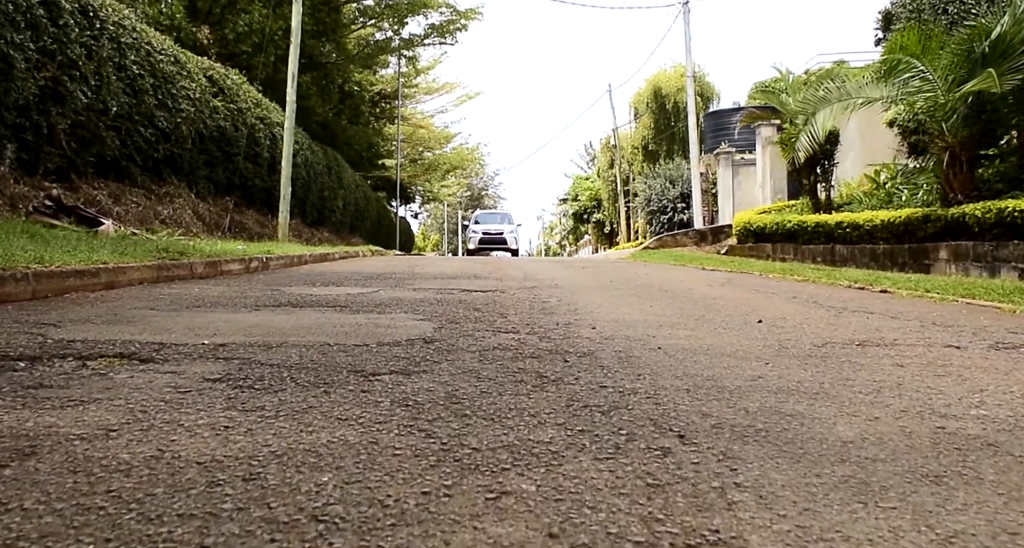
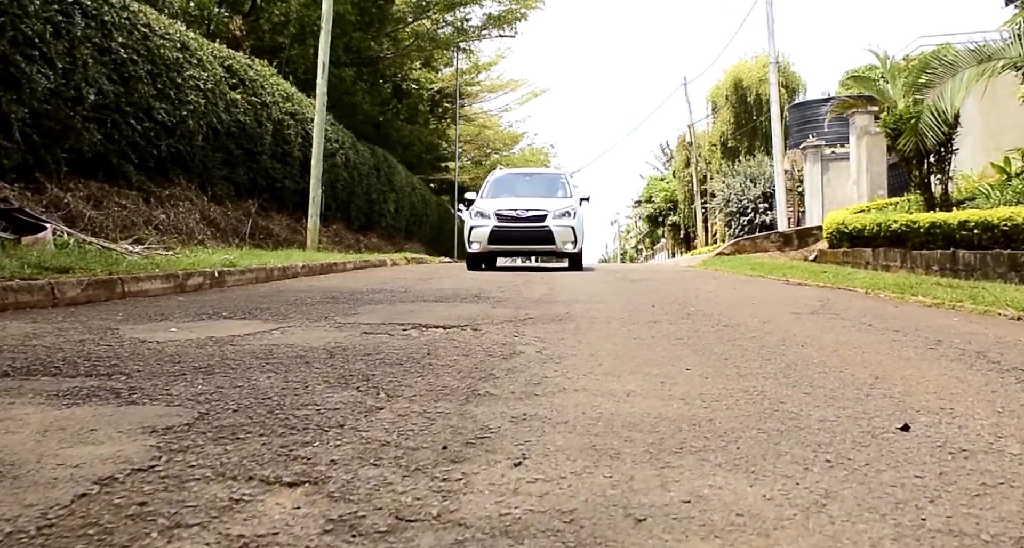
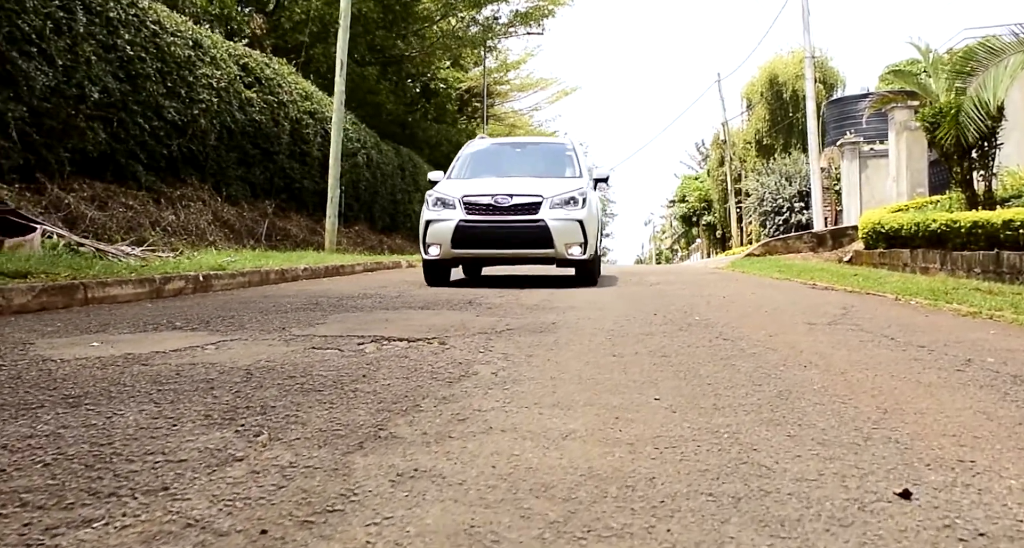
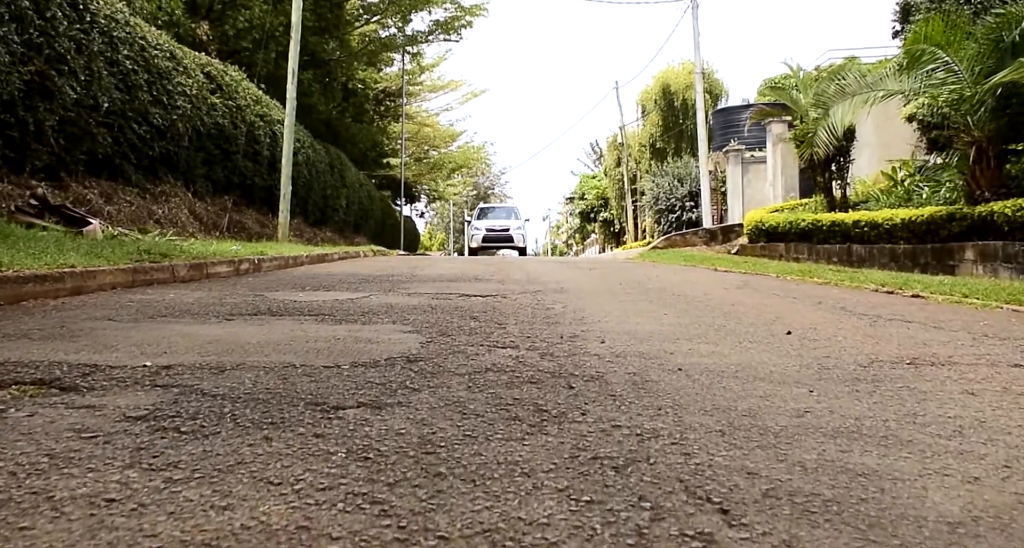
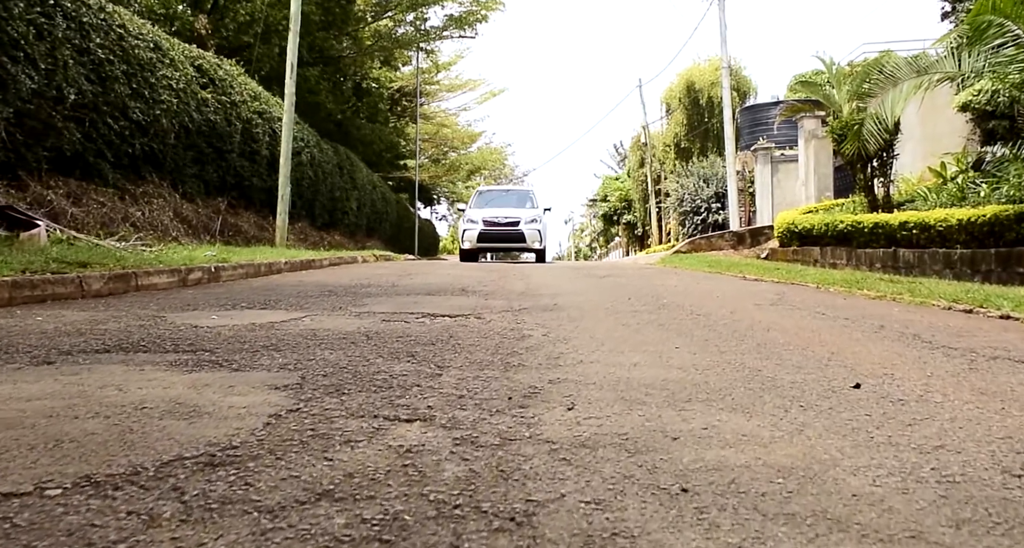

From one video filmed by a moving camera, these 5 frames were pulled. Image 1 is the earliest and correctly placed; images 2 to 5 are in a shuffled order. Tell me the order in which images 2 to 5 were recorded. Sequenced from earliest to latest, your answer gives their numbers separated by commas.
4, 5, 2, 3
